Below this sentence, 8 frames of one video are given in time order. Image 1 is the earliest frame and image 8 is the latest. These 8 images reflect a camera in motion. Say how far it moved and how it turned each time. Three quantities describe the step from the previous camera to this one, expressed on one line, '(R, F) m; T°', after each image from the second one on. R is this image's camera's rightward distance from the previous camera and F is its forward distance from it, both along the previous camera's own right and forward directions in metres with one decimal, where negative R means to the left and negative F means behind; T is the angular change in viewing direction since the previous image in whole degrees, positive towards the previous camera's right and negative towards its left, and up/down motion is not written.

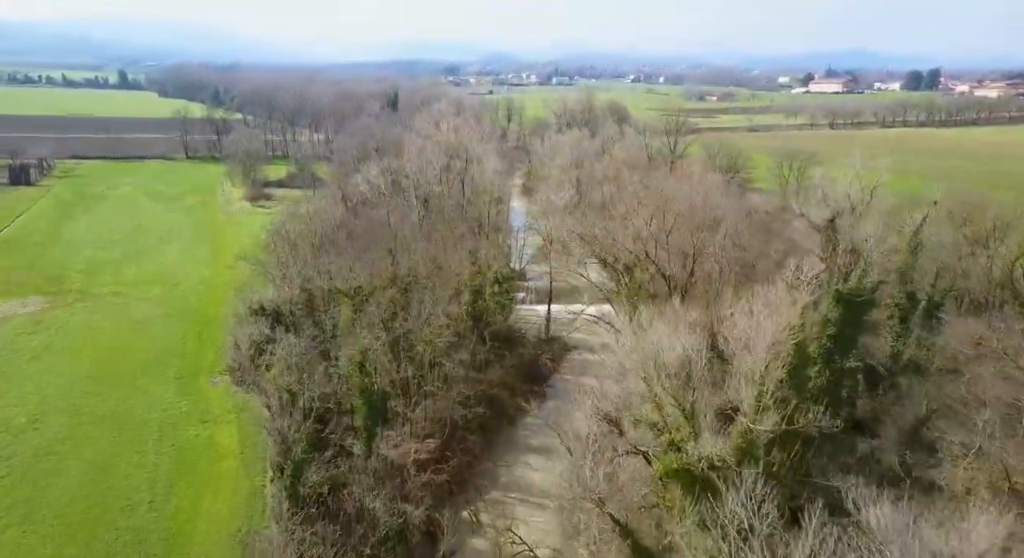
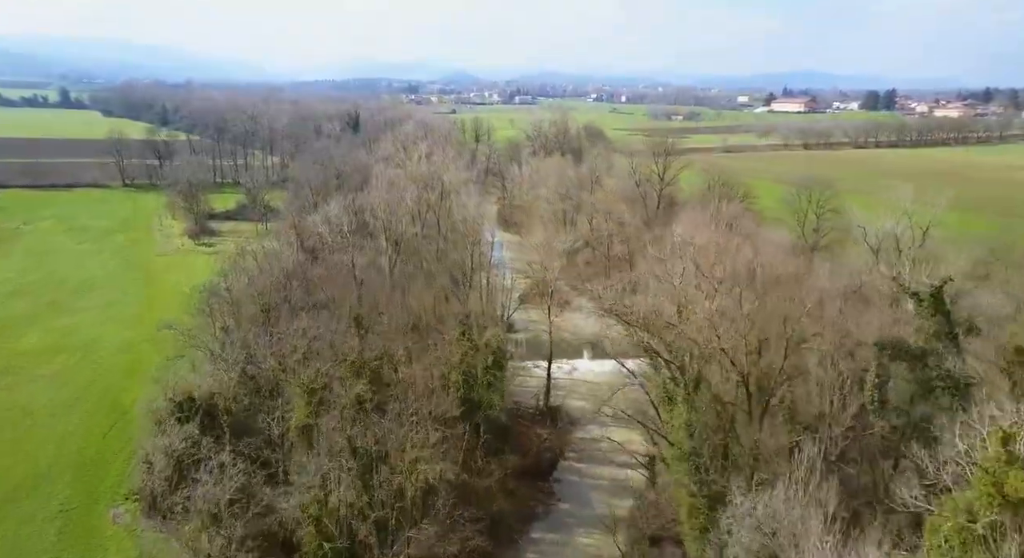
(-1.6, +9.5) m; +3°
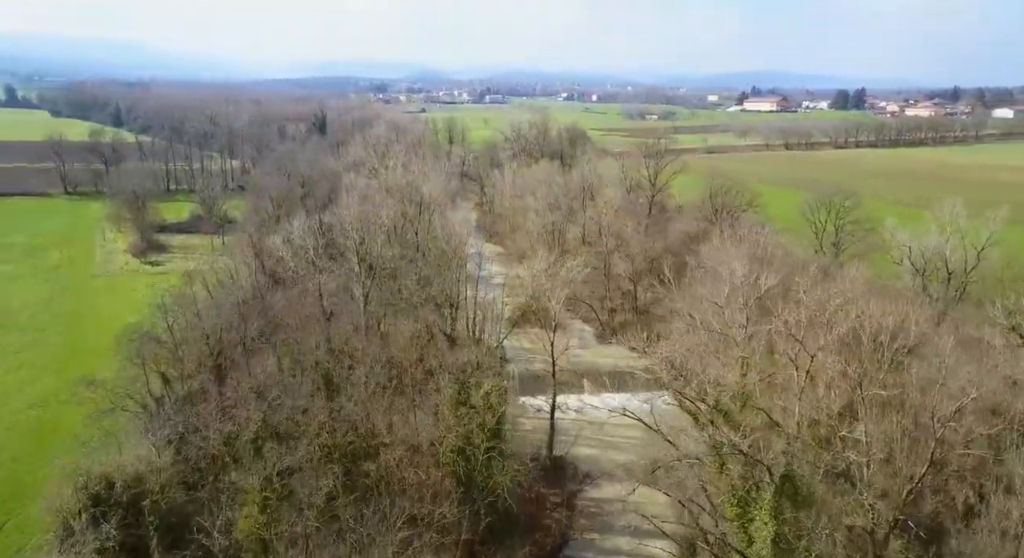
(-1.2, +7.0) m; +2°
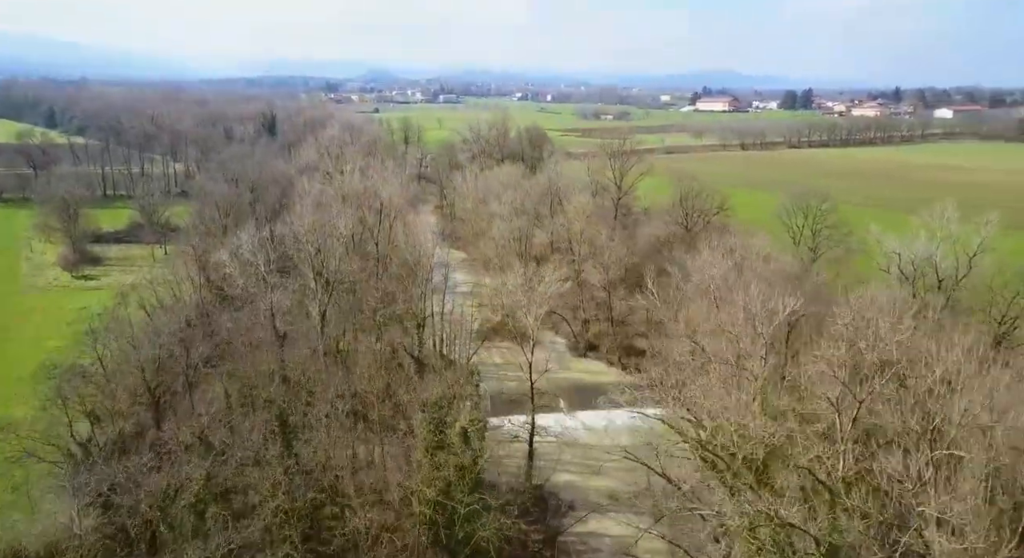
(-0.8, +3.6) m; +3°
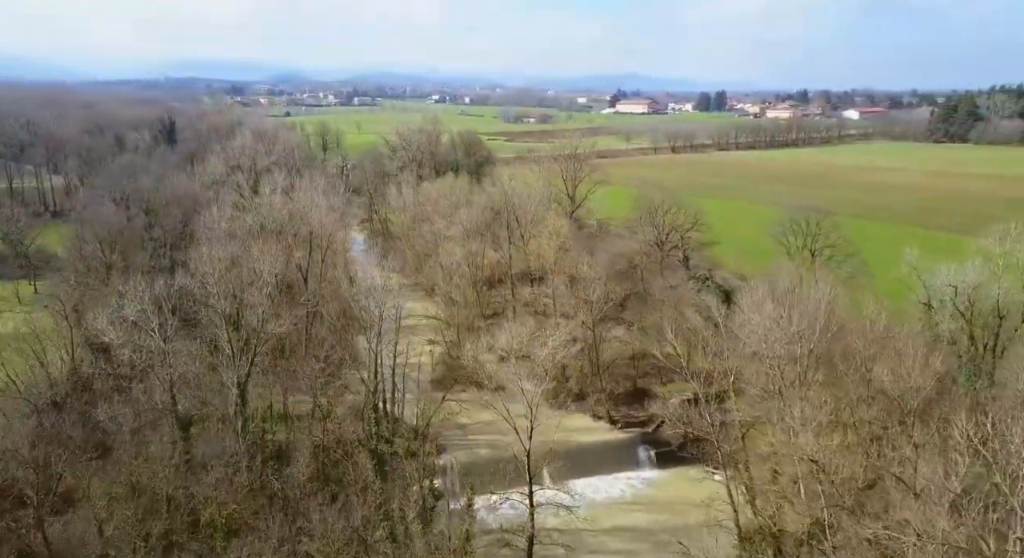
(-2.4, +9.7) m; +6°
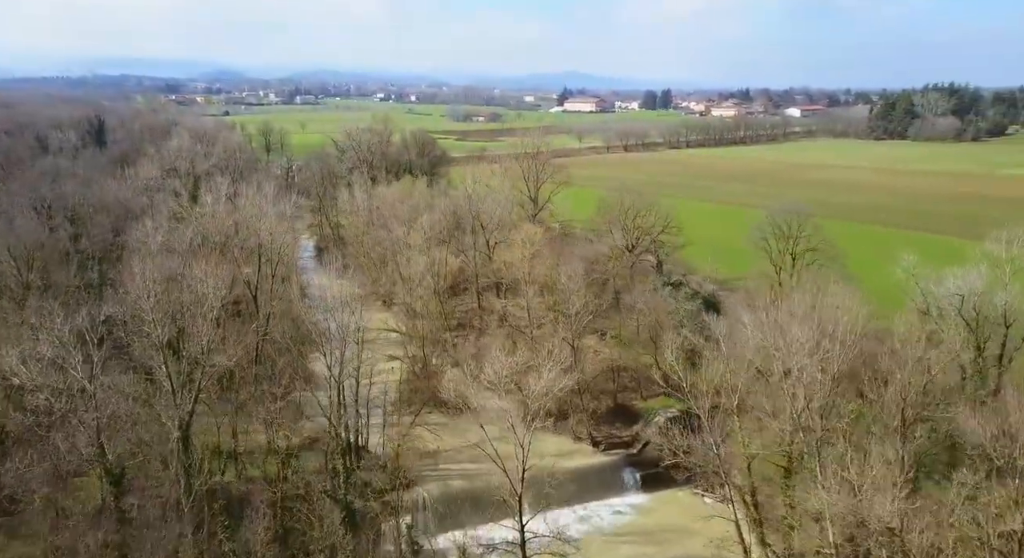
(-1.2, +3.7) m; +4°
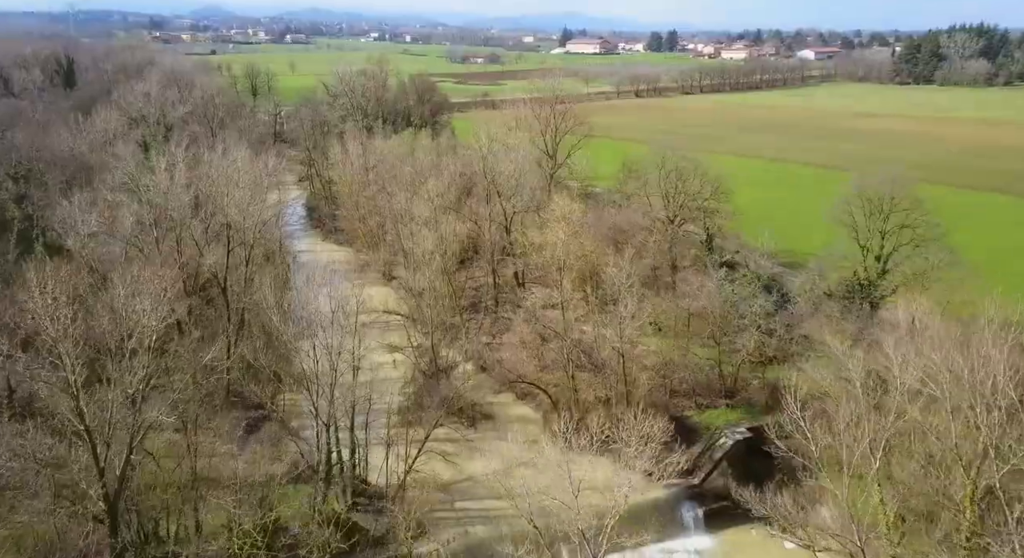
(-1.5, +8.3) m; 0°
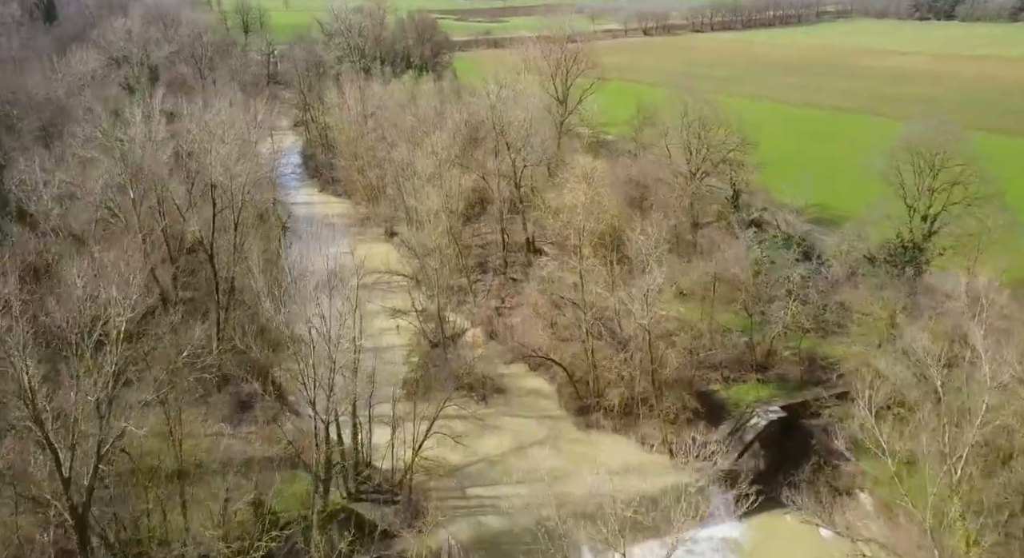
(-0.5, +3.0) m; 0°
